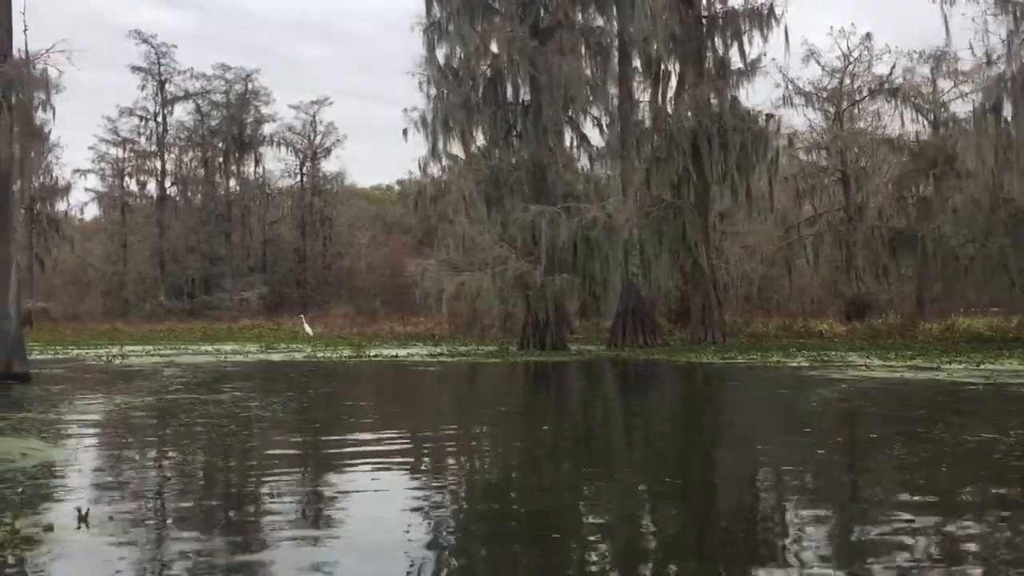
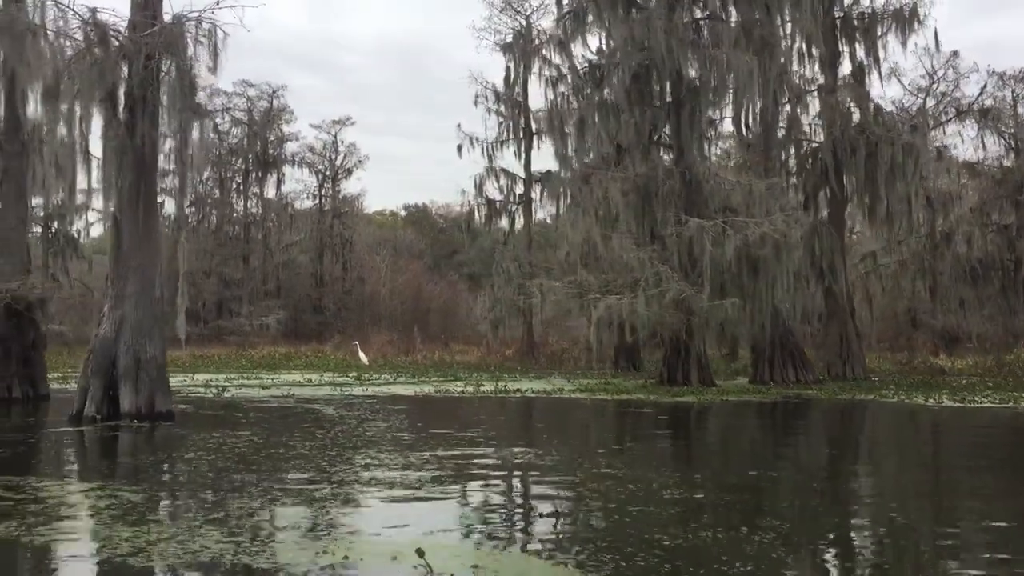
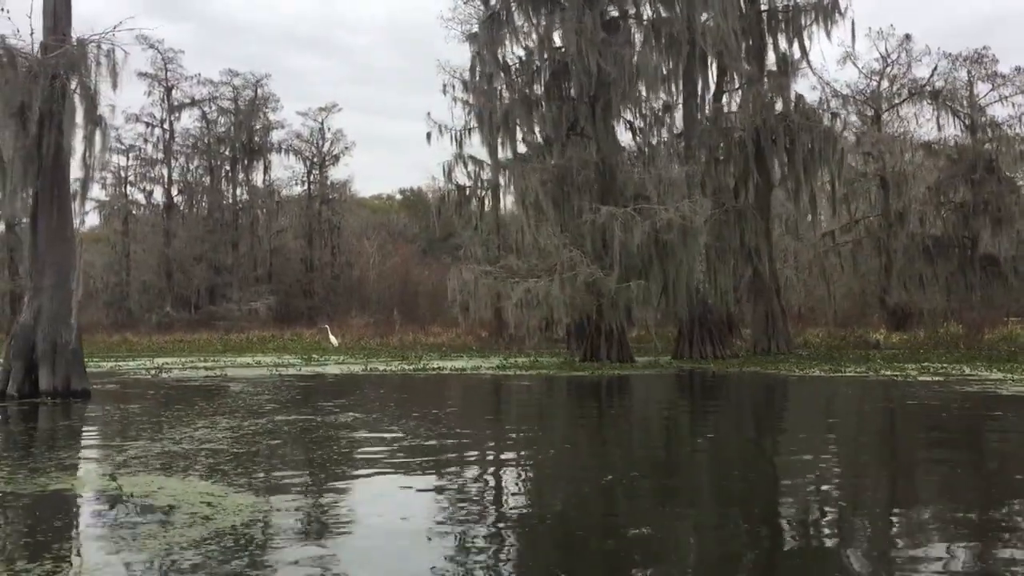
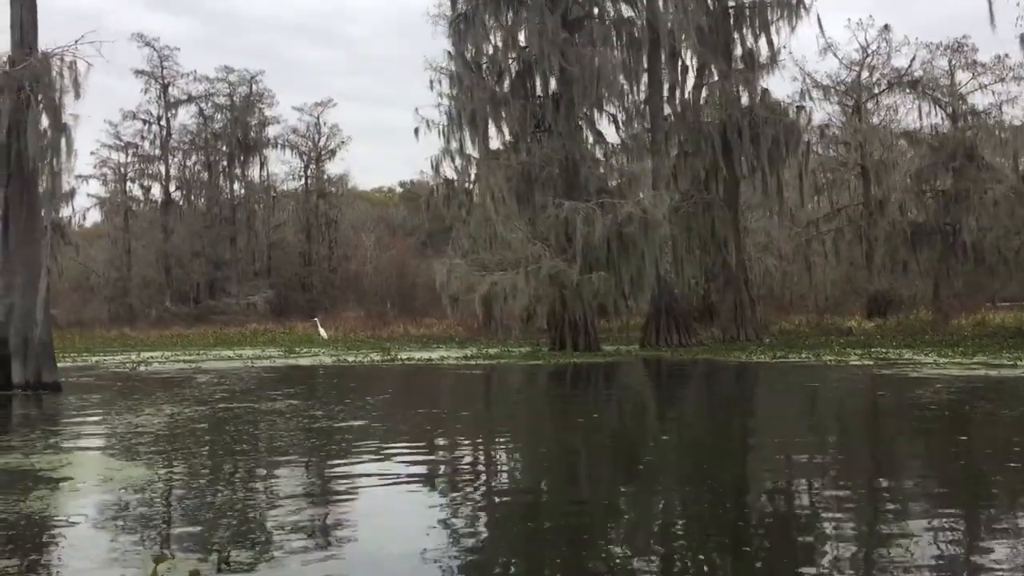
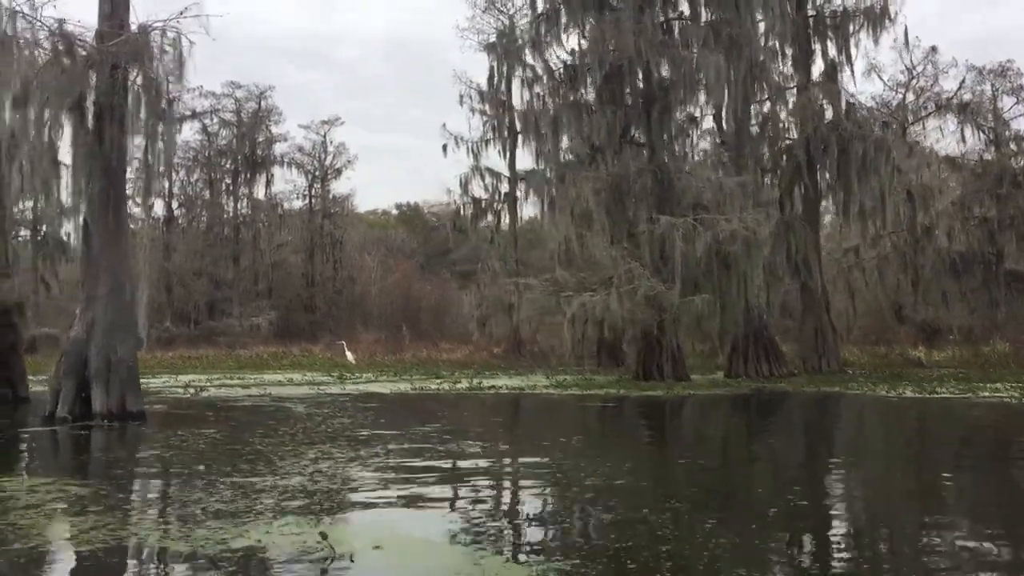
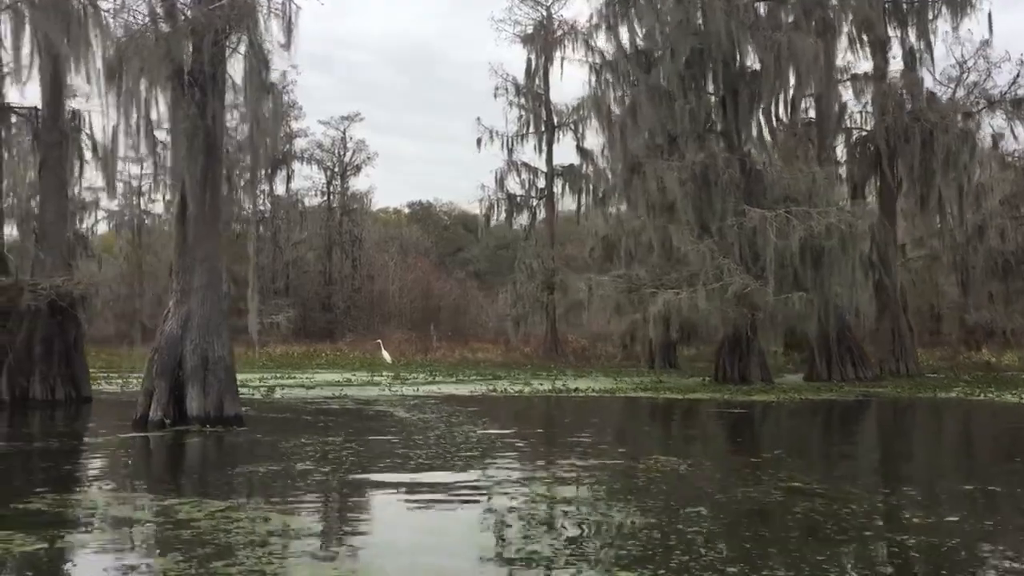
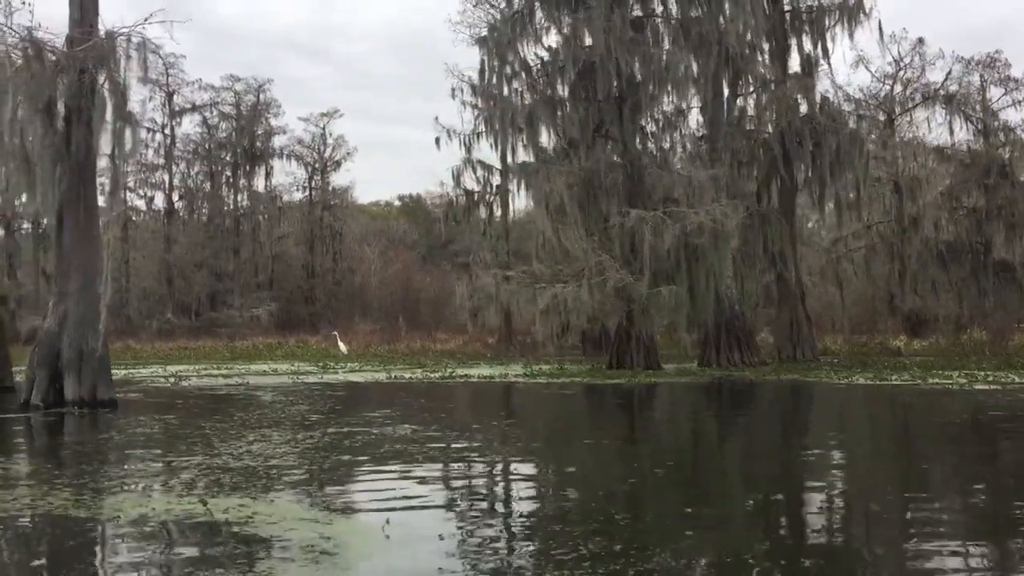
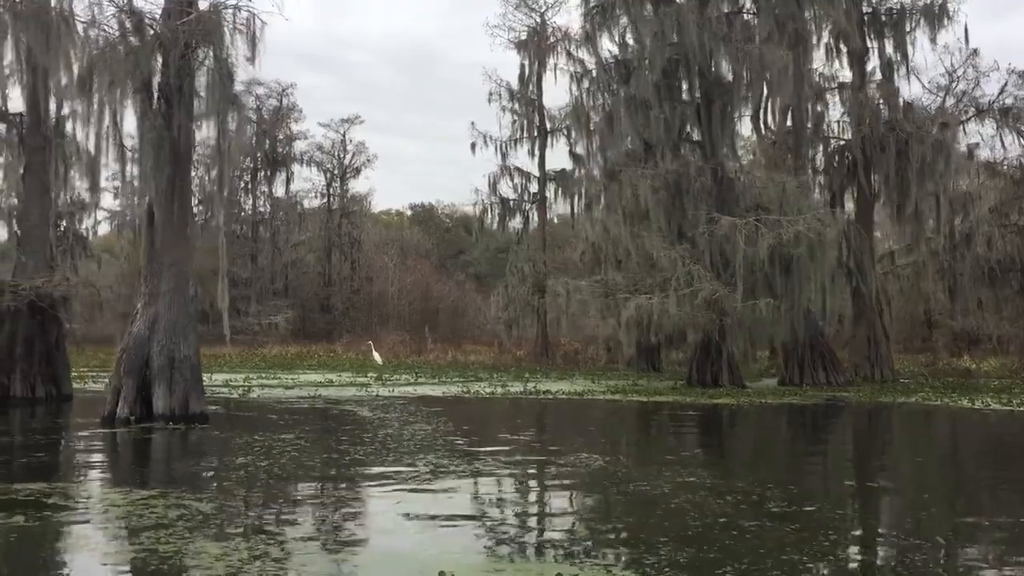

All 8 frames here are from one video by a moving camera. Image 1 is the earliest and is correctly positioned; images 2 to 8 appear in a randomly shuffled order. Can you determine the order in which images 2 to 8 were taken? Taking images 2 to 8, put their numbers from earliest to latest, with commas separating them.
4, 3, 7, 5, 2, 8, 6
